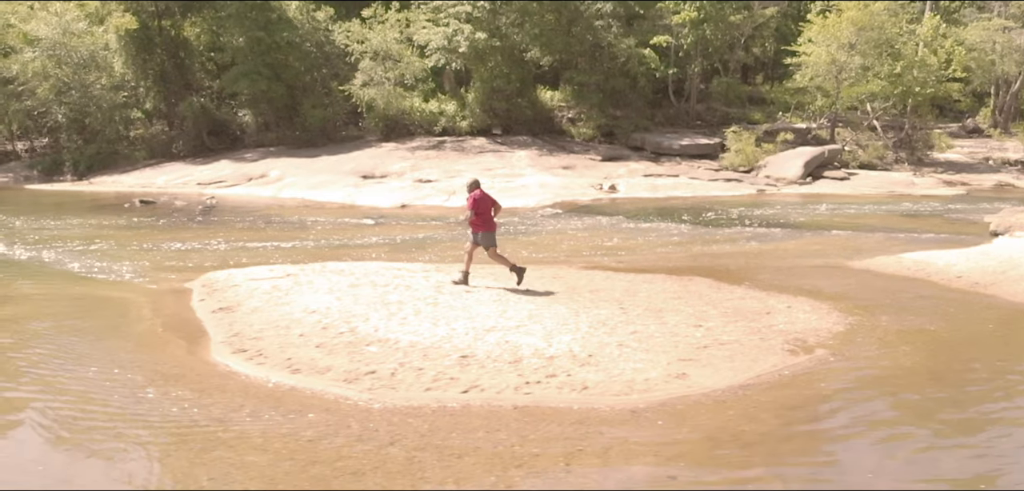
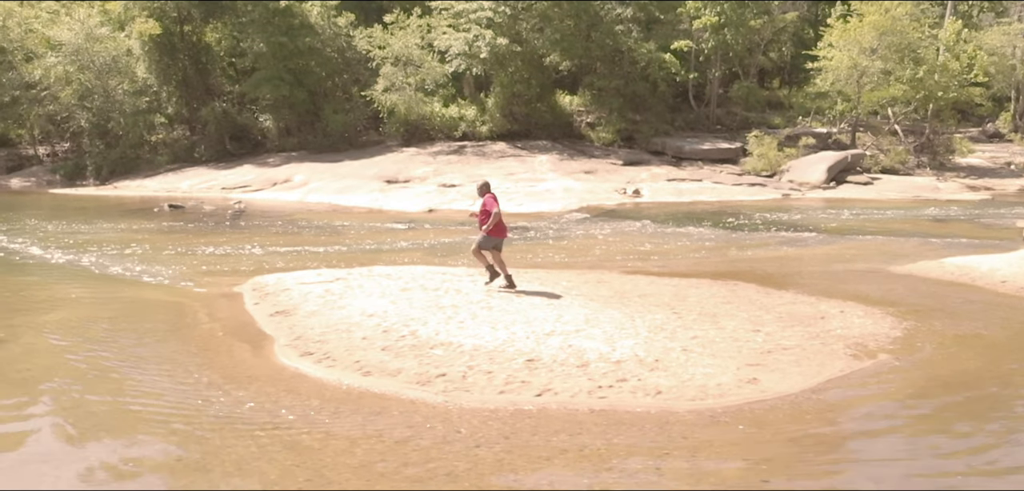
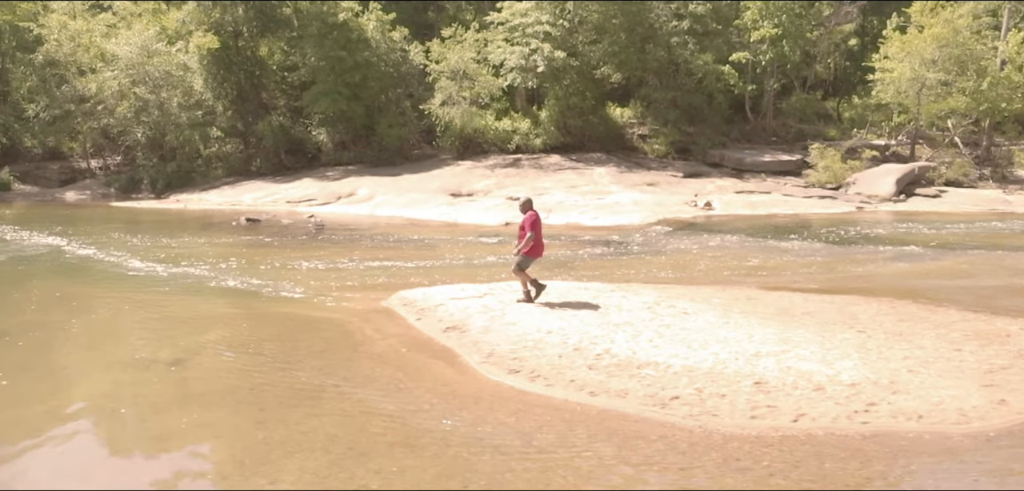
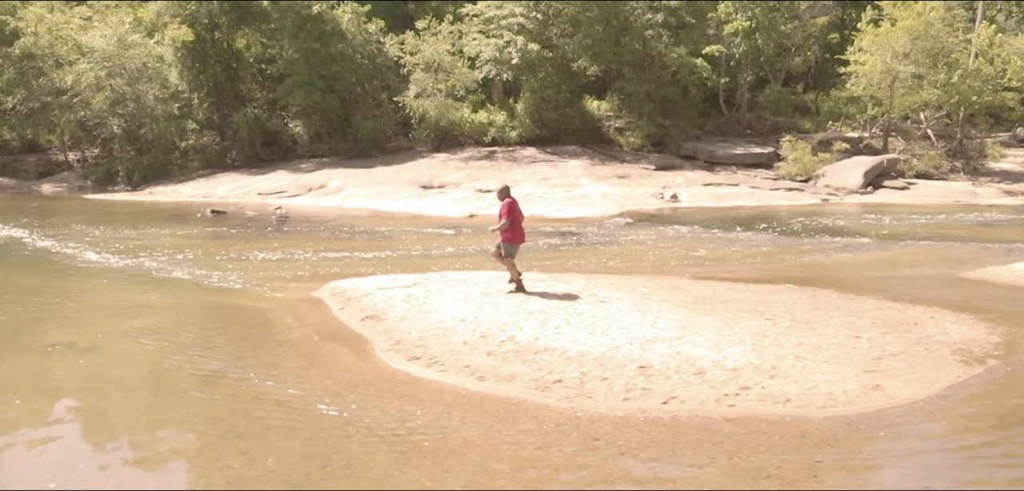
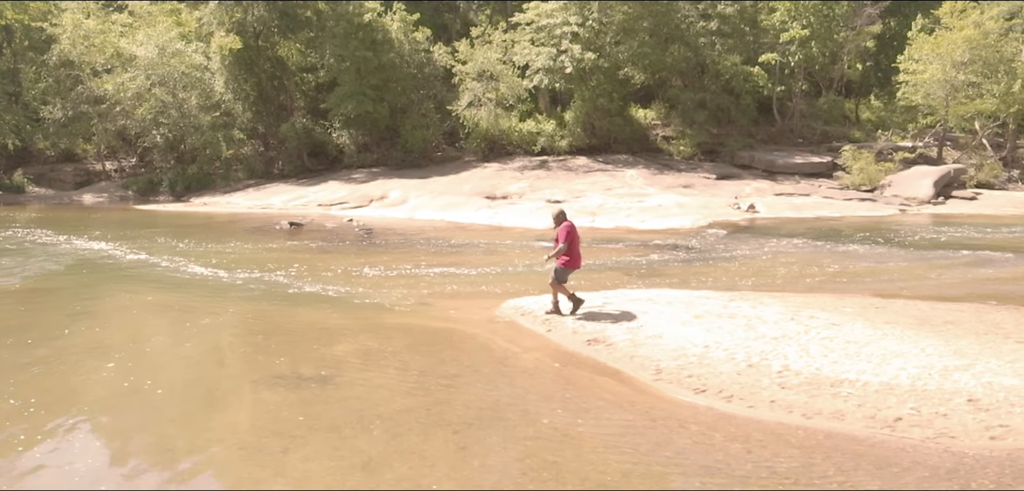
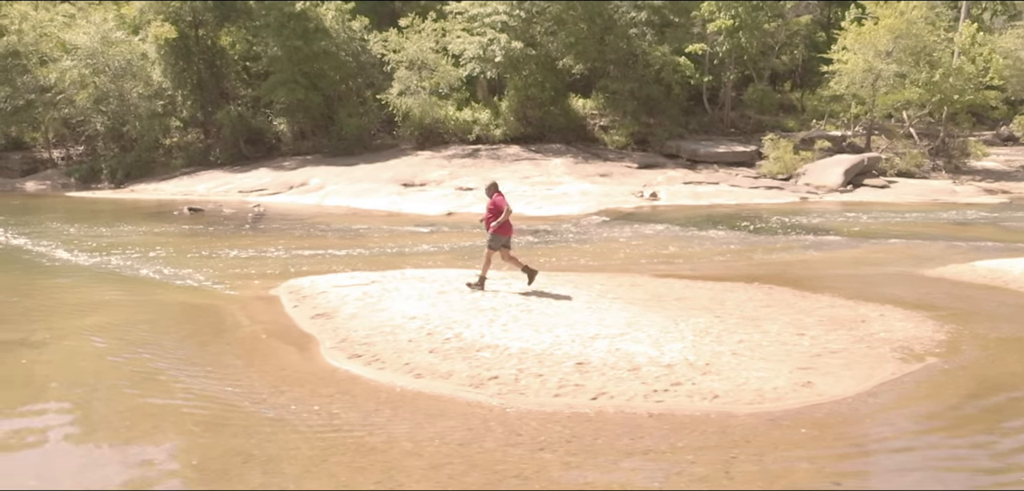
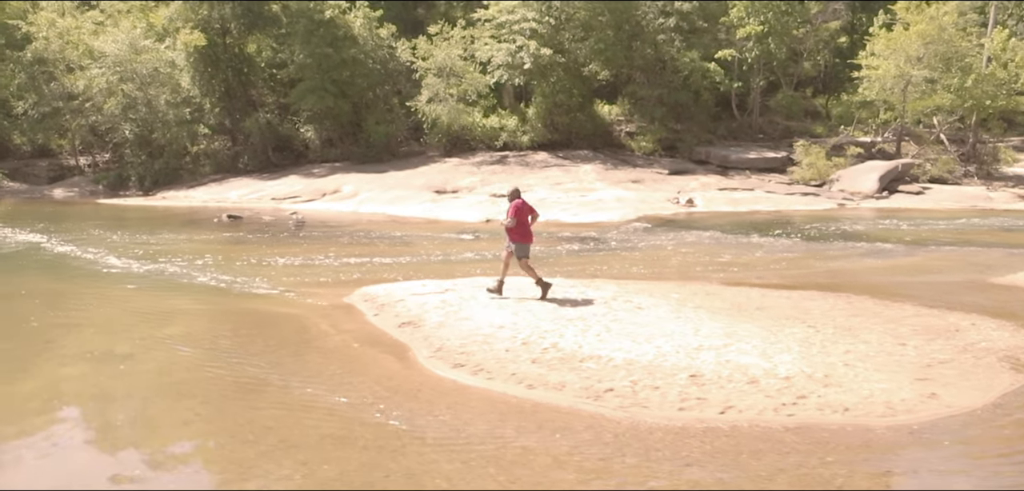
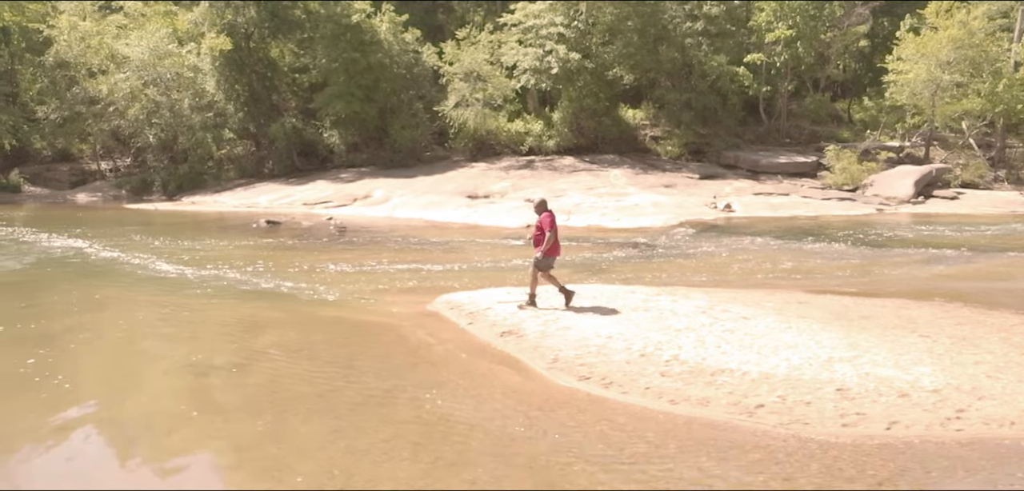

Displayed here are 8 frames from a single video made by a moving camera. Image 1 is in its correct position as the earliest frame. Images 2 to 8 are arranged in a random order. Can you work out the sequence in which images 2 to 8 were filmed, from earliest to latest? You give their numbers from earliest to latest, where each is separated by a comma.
2, 6, 4, 7, 3, 8, 5
